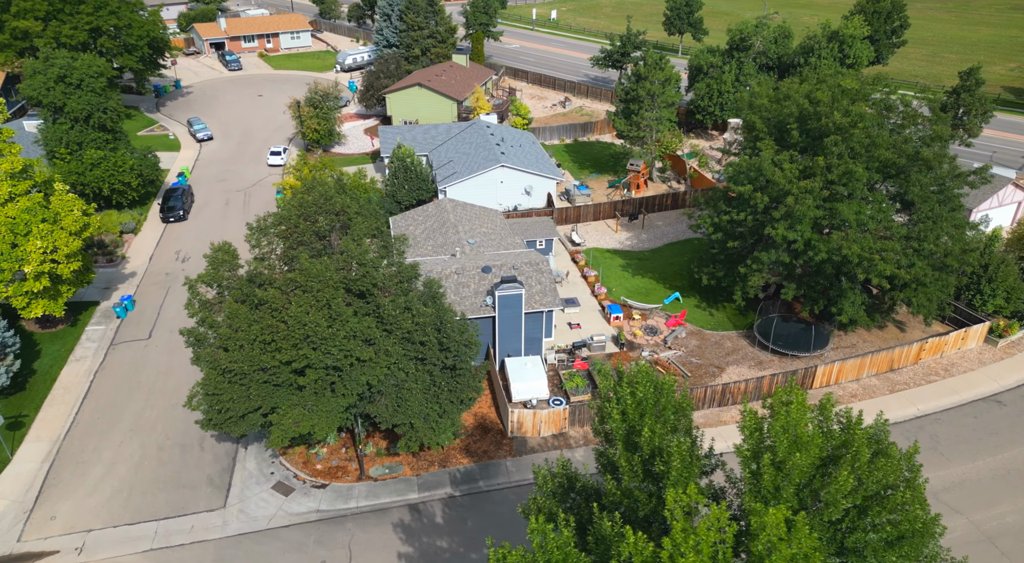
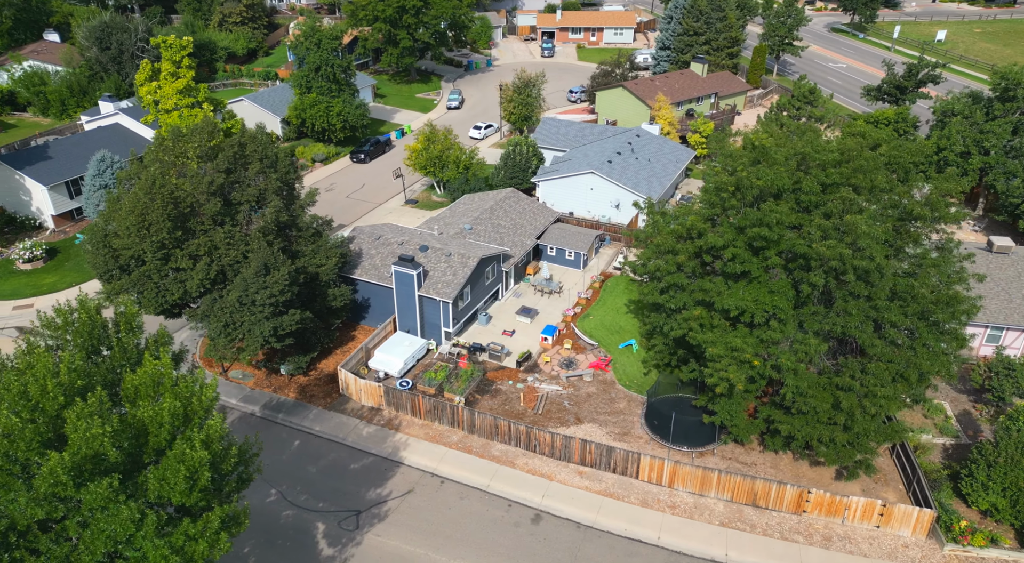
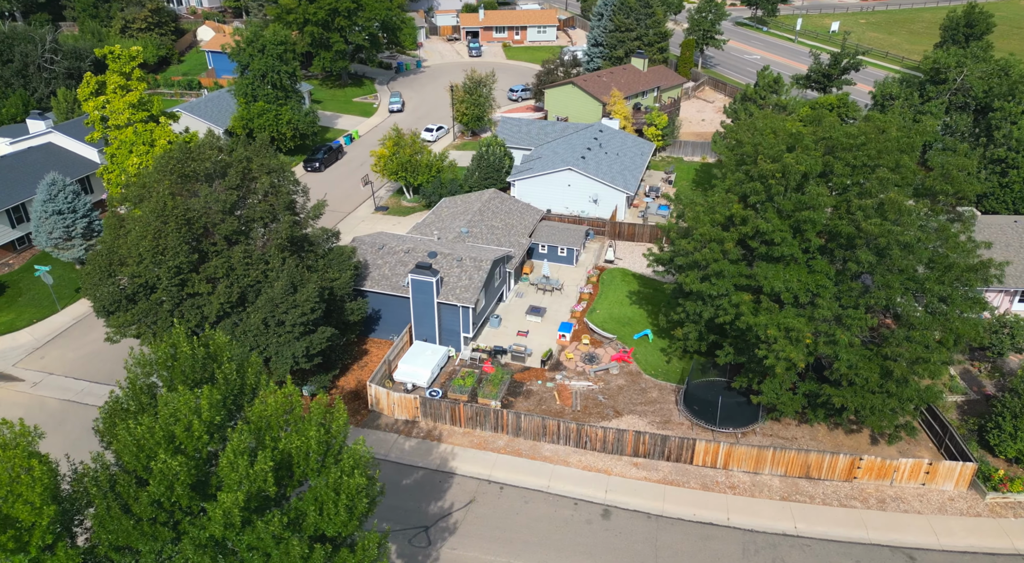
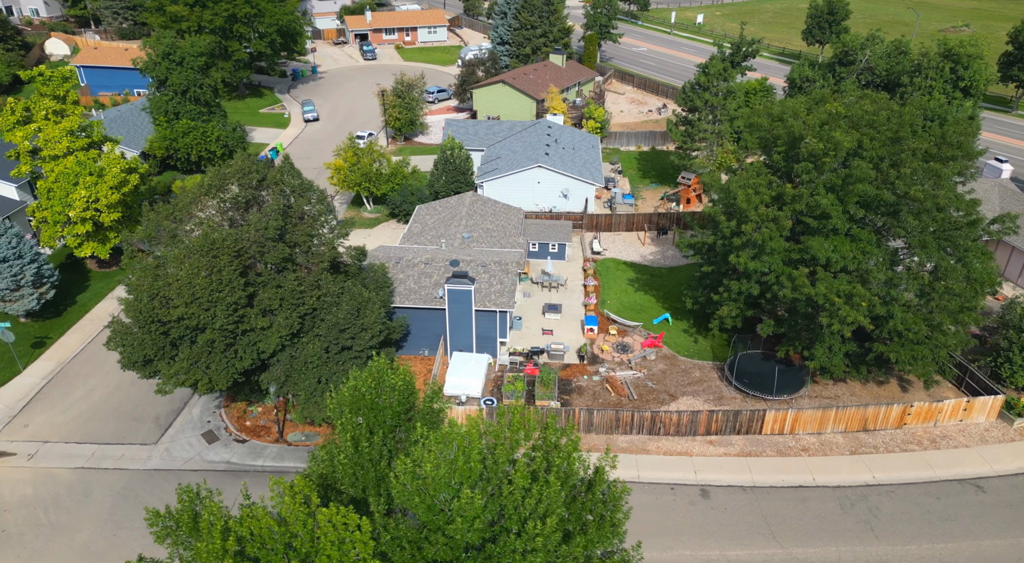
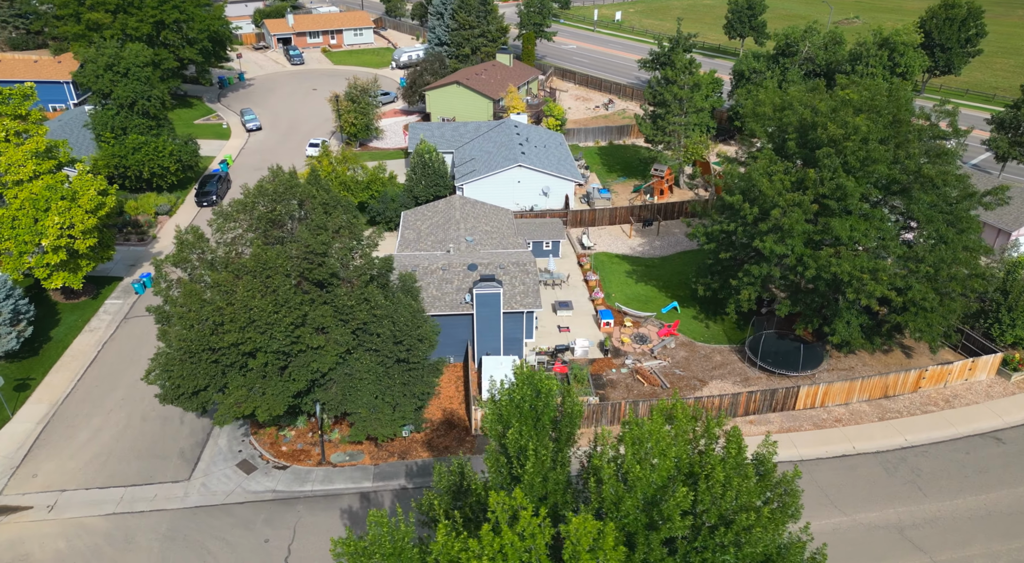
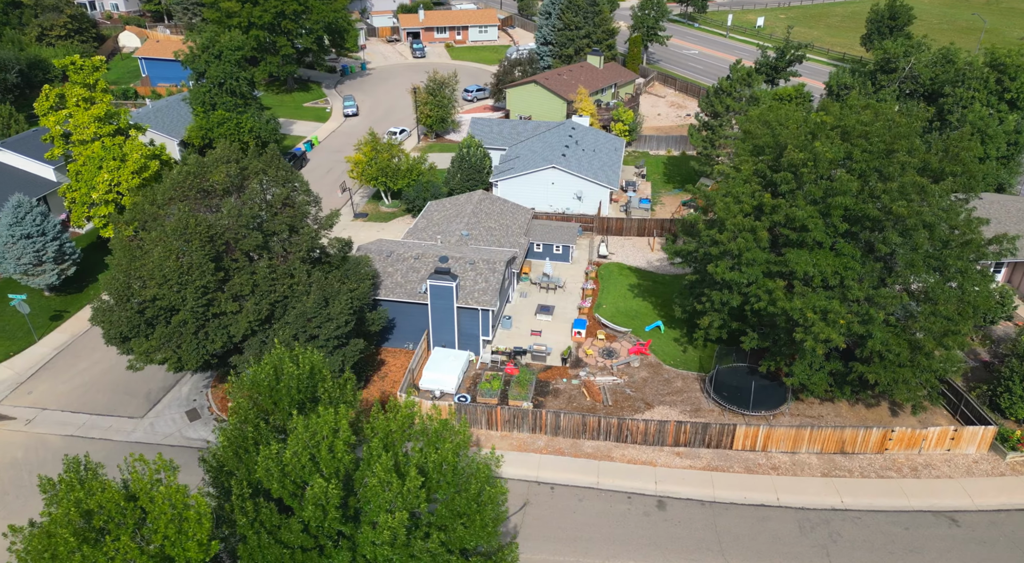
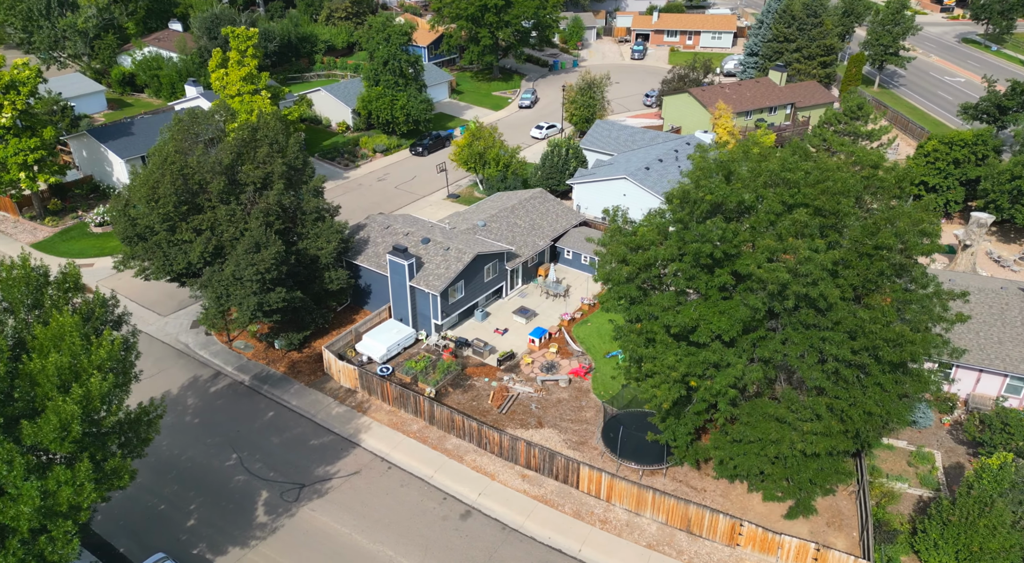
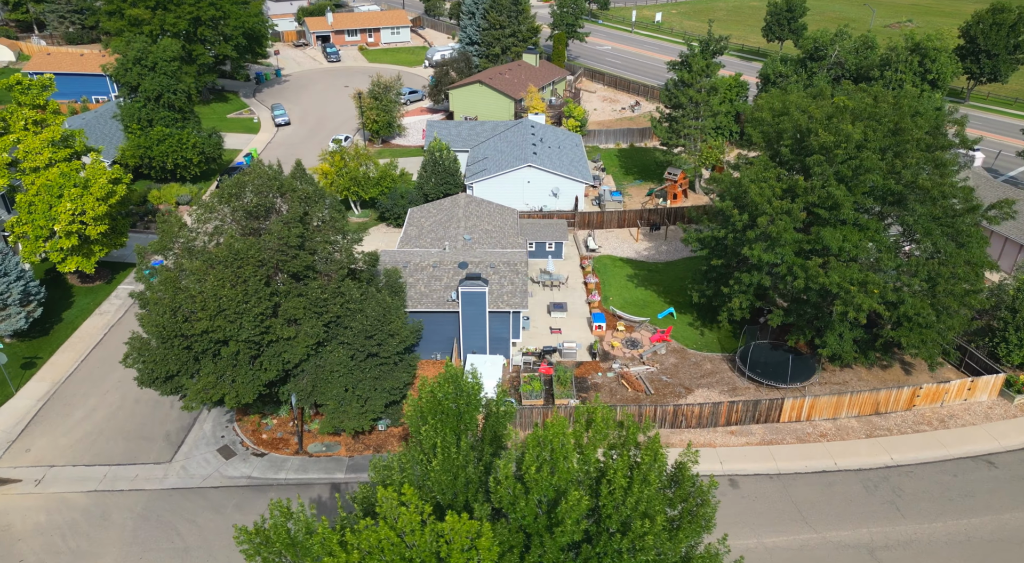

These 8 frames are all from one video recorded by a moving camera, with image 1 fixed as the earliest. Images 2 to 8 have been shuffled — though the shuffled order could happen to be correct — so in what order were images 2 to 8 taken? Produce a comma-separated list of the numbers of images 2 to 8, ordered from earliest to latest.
5, 8, 4, 6, 3, 2, 7
